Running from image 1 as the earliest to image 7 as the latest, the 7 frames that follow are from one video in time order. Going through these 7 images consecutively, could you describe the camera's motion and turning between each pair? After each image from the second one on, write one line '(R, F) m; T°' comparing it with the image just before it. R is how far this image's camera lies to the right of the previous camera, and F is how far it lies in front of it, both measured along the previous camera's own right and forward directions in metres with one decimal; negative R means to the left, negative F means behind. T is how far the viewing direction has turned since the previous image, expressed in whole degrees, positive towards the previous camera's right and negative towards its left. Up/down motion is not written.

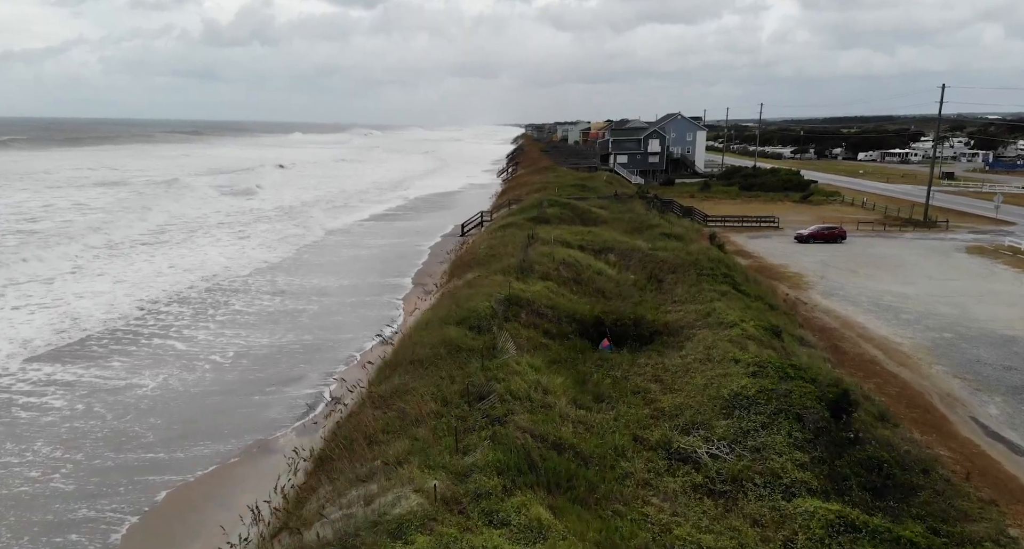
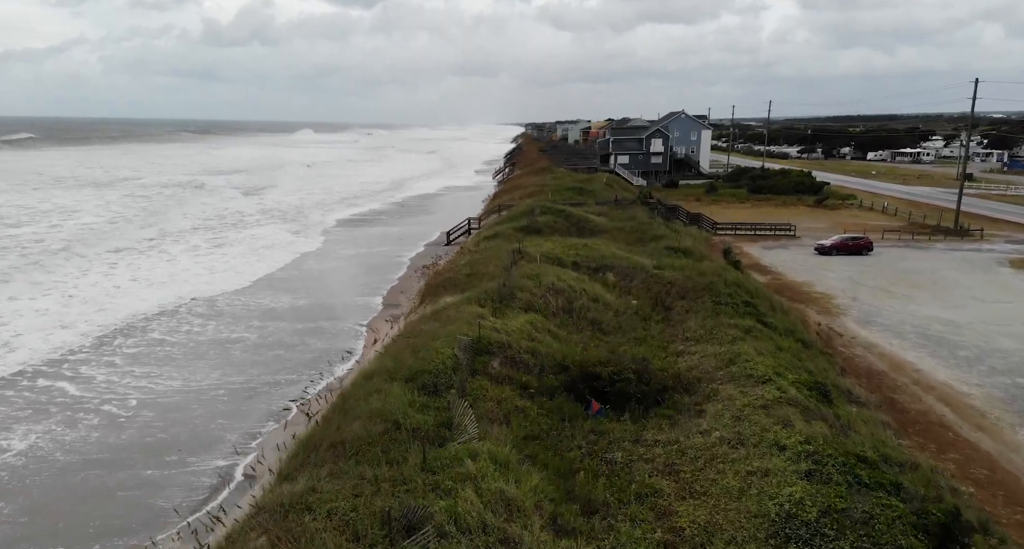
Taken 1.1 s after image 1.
(+0.5, +3.5) m; 0°
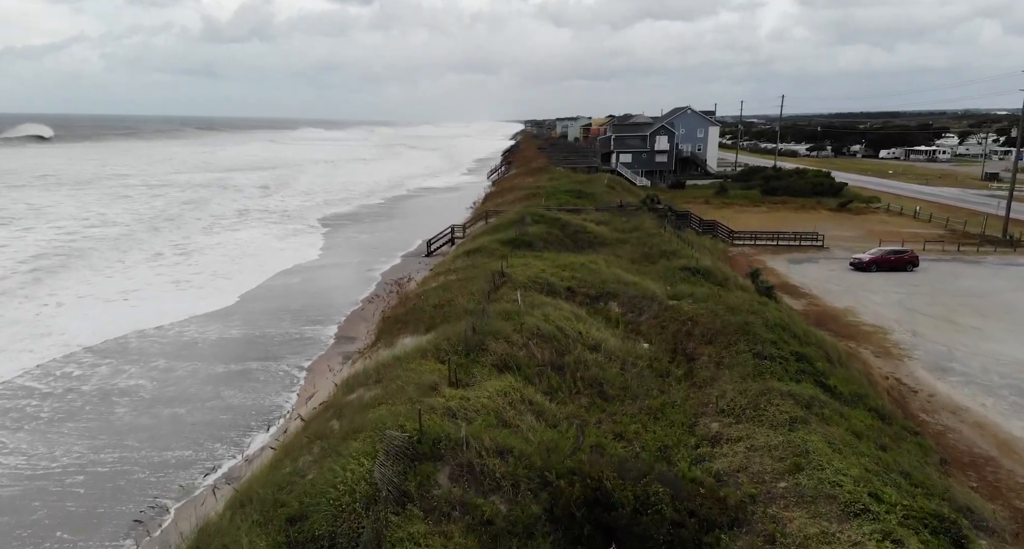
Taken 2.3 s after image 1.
(+0.5, +4.3) m; 0°
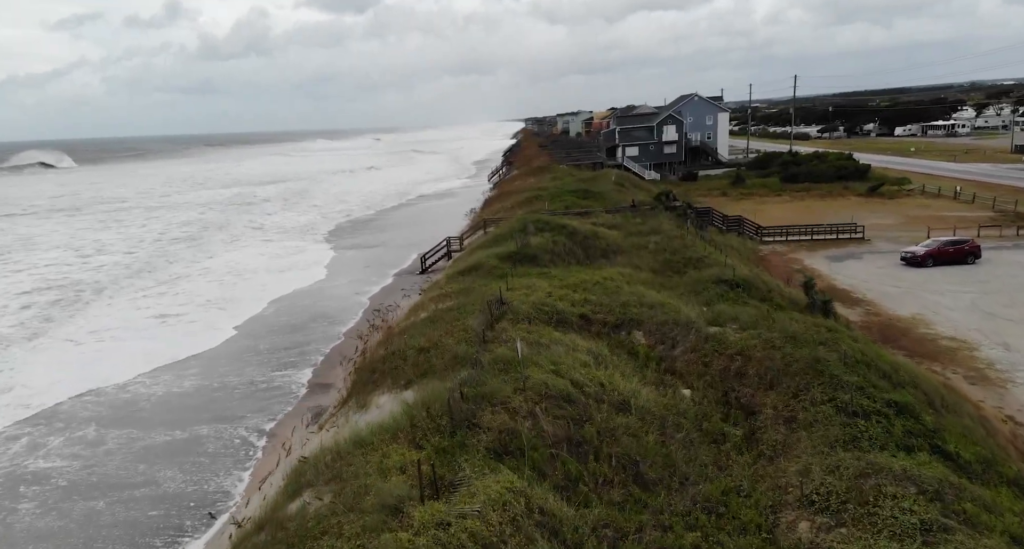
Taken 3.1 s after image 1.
(+0.2, +3.1) m; -1°
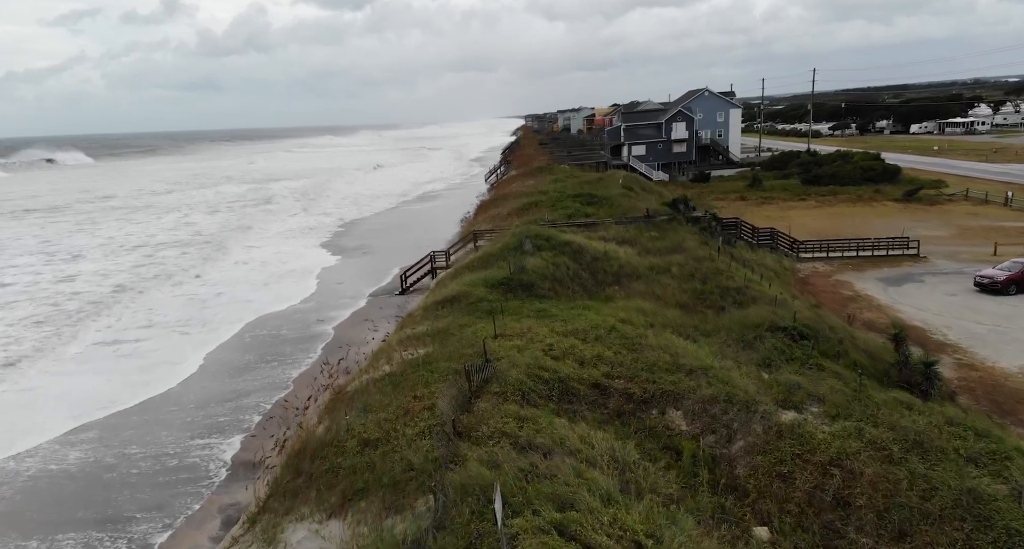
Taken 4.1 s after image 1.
(+0.2, +4.0) m; 0°
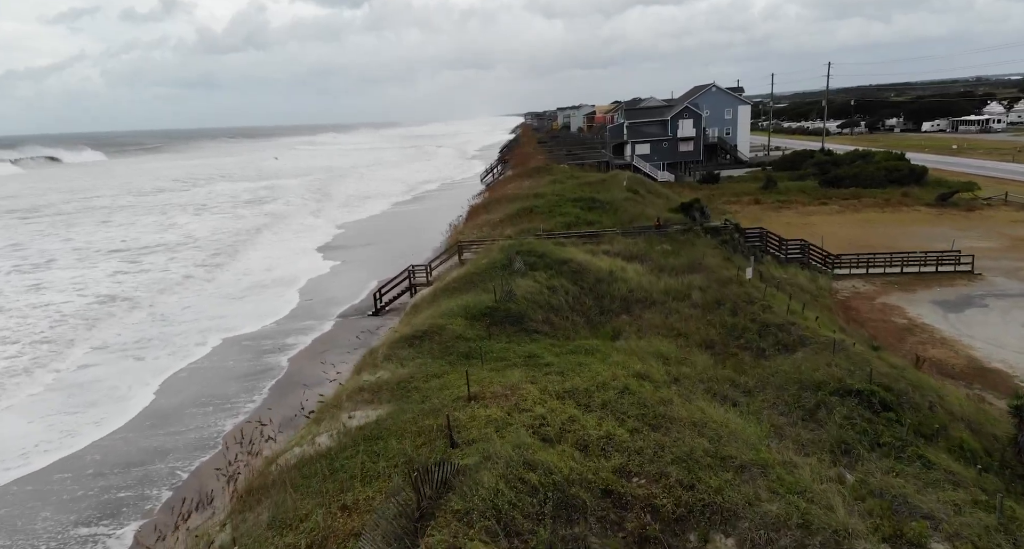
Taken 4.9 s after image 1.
(+0.3, +3.2) m; 0°
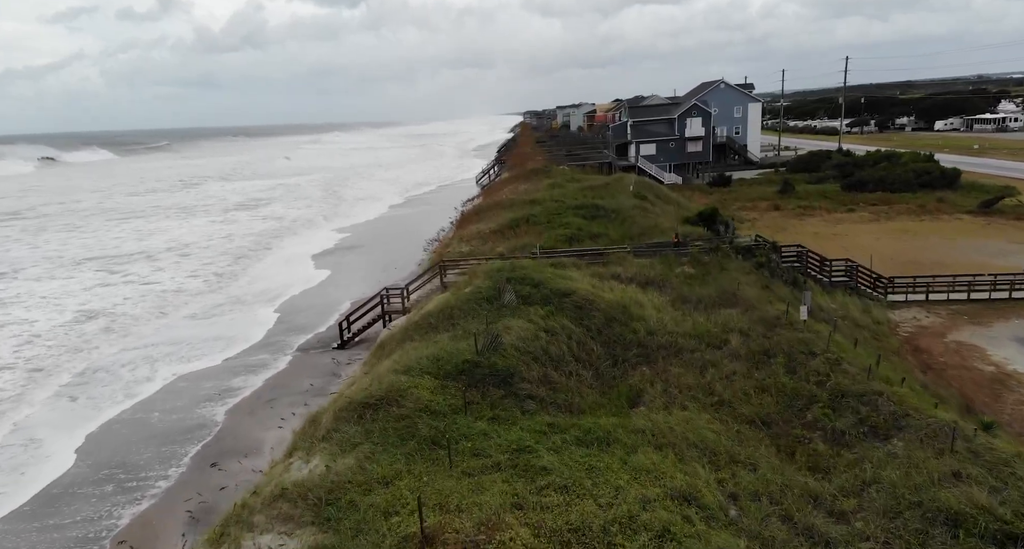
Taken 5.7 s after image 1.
(+0.2, +3.3) m; 0°
